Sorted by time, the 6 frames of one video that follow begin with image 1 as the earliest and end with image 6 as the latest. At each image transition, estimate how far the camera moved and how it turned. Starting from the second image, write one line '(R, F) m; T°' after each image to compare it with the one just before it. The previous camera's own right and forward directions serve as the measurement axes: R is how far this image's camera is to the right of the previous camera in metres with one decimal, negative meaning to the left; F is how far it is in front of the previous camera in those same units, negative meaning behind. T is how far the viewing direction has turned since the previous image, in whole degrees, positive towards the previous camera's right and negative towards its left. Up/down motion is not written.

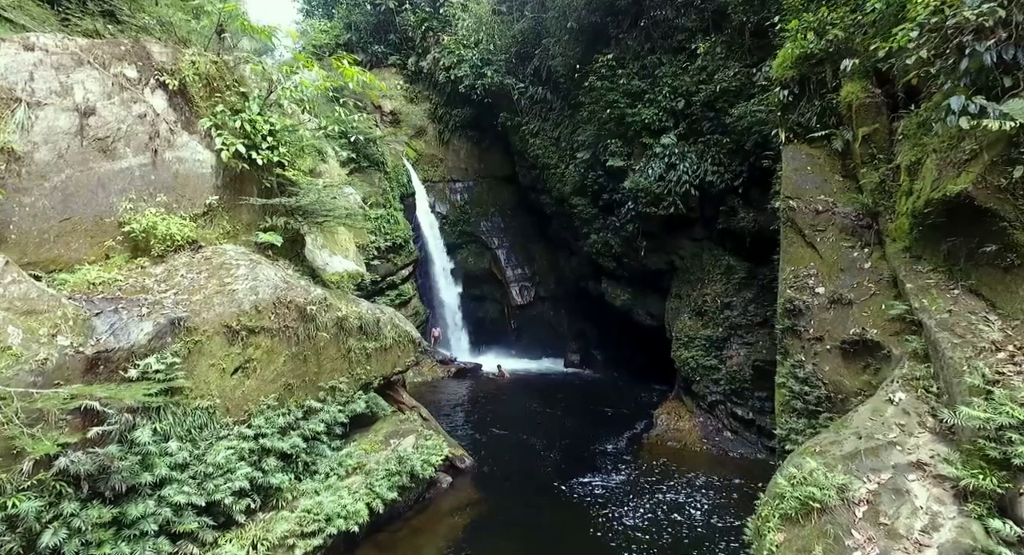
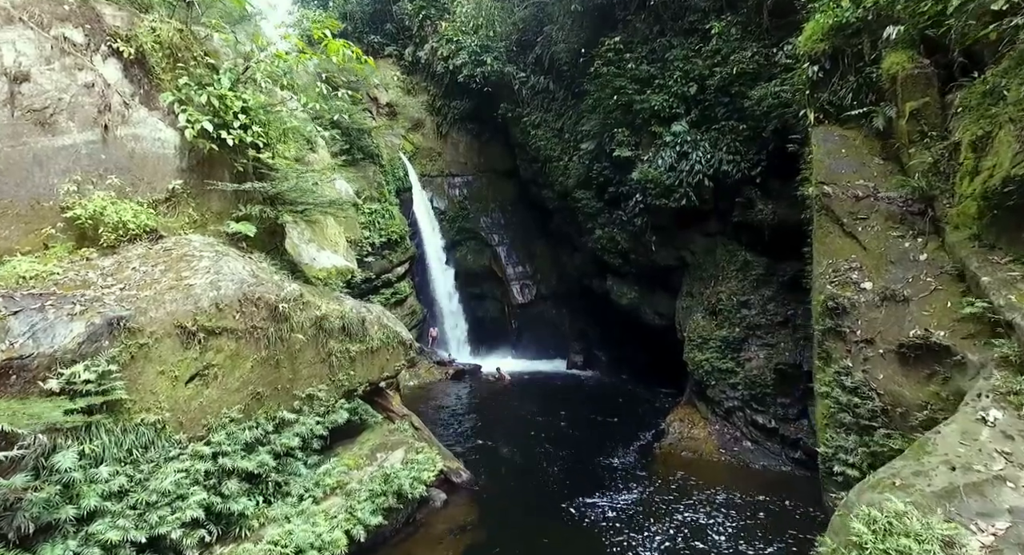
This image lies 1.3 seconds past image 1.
(0.0, +0.8) m; 0°
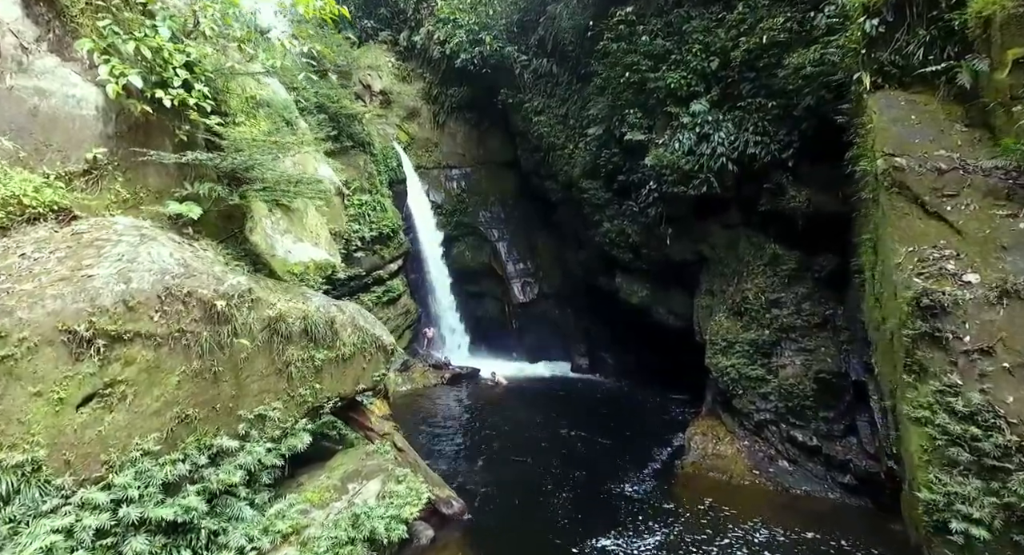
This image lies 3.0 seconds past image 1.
(0.0, +1.3) m; 0°
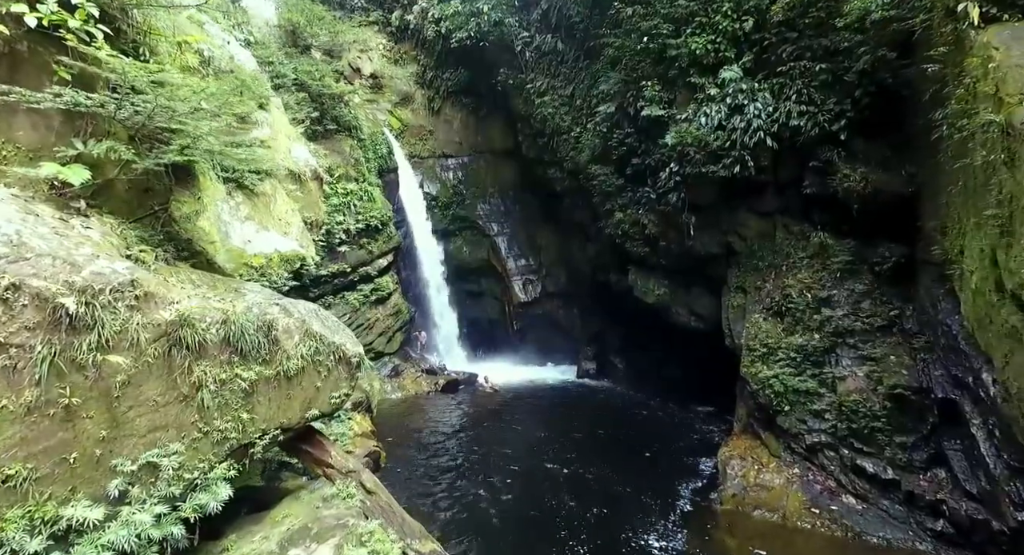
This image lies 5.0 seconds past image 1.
(0.0, +1.6) m; 0°
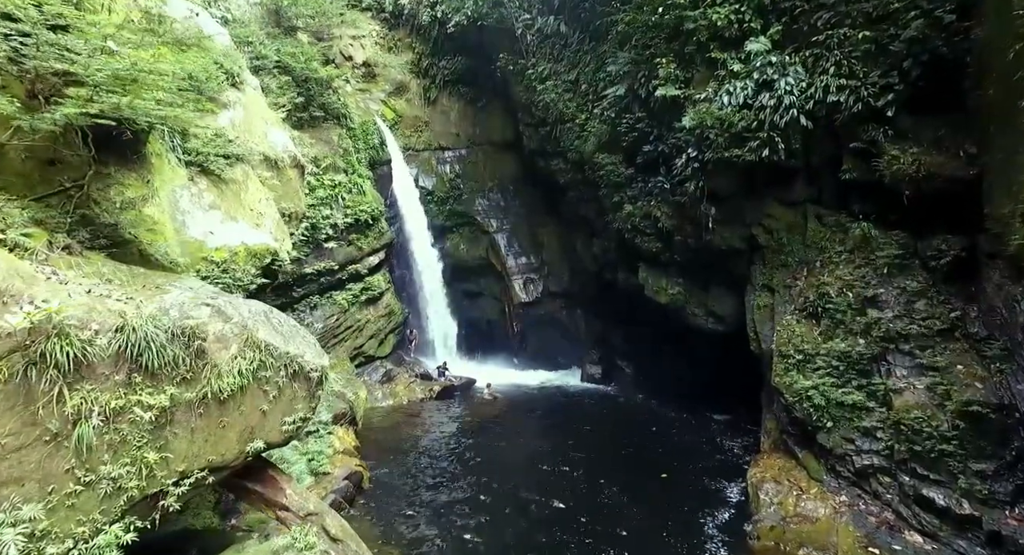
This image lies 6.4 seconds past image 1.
(0.0, +1.1) m; 0°
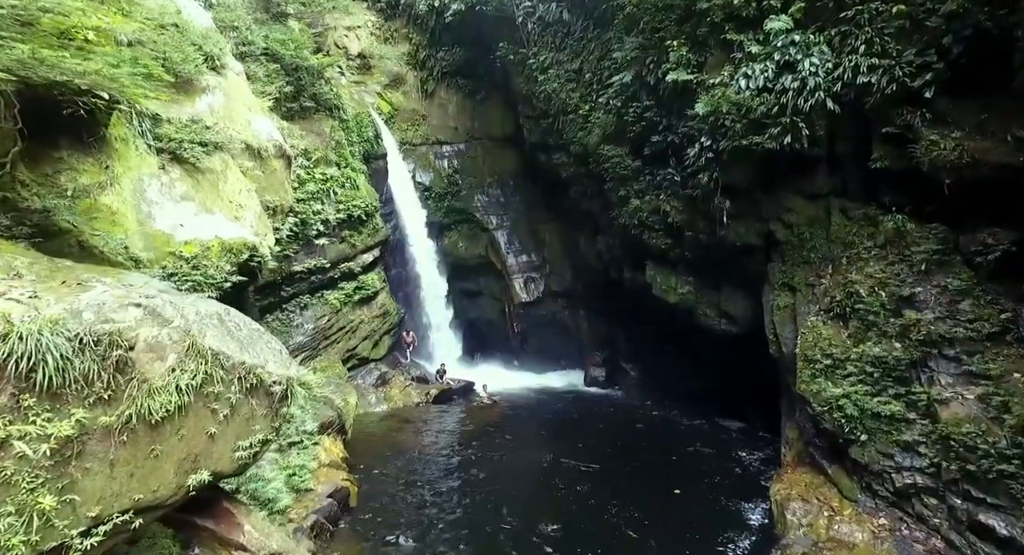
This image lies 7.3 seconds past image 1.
(0.0, +0.7) m; 0°
